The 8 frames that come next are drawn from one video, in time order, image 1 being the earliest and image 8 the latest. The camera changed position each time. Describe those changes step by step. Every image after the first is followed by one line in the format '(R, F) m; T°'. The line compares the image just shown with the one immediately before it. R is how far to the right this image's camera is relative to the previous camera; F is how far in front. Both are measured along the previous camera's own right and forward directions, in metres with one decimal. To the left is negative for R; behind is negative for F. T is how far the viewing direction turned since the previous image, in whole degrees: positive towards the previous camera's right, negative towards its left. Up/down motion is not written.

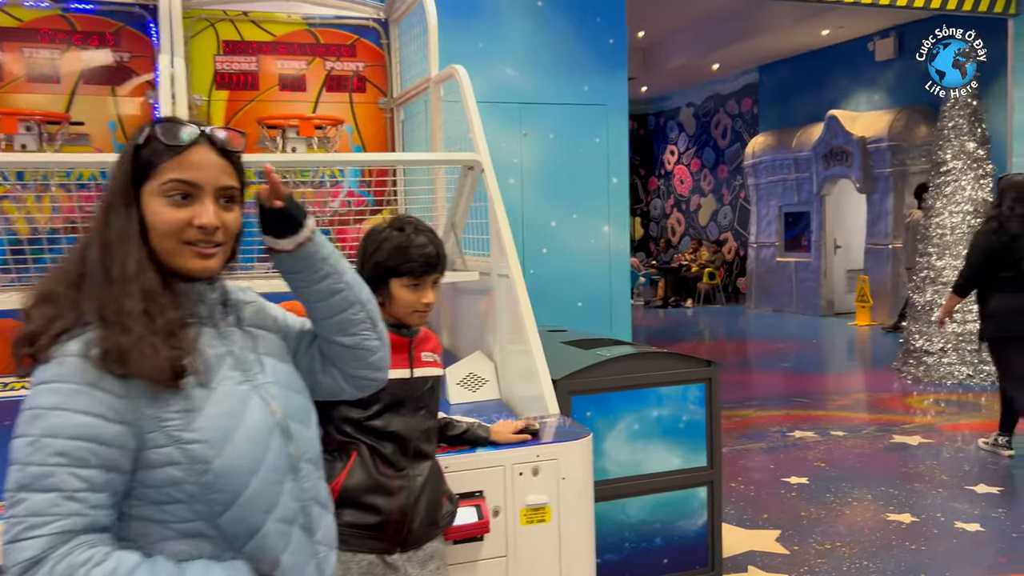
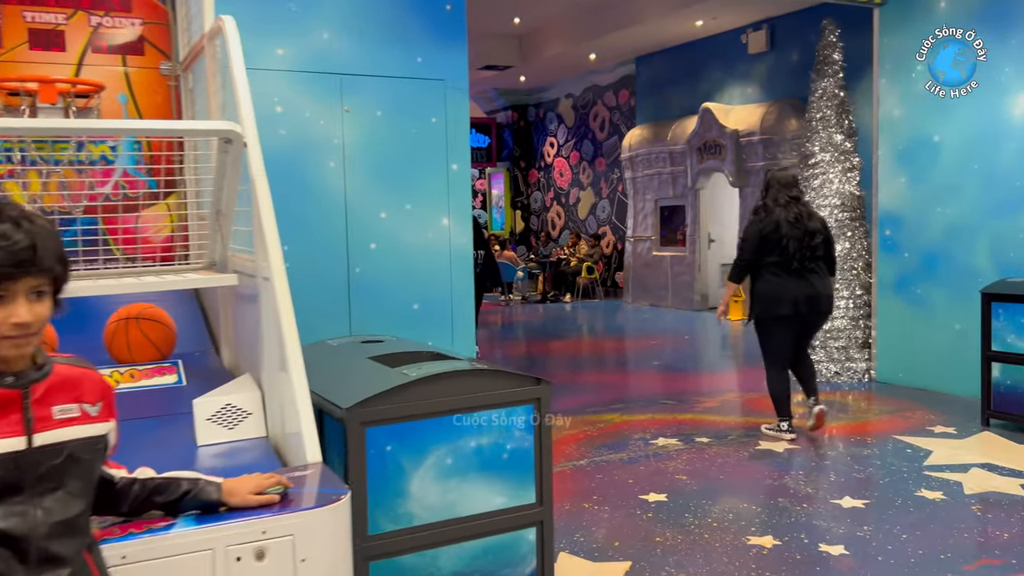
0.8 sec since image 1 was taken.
(+0.3, +0.4) m; +7°
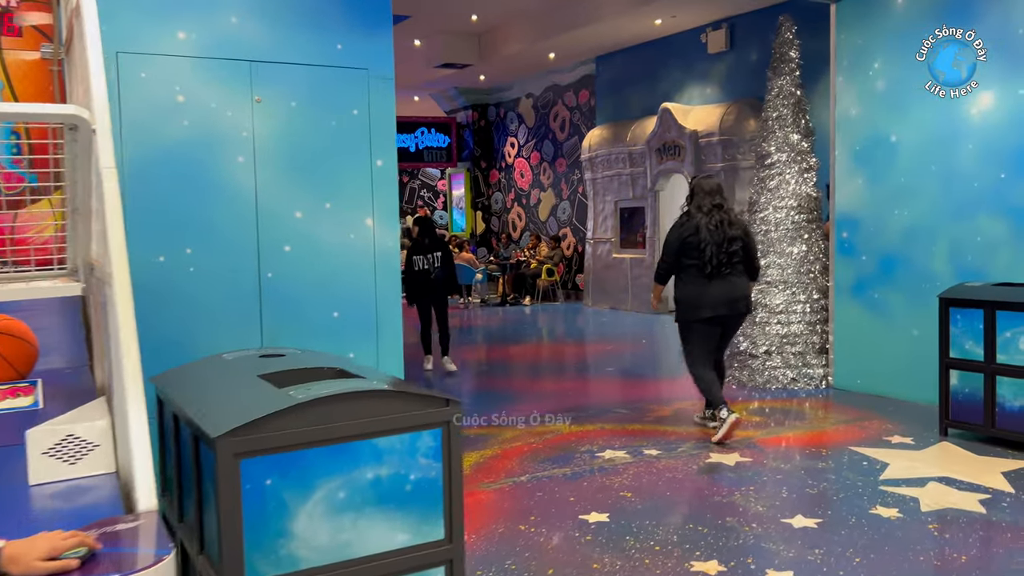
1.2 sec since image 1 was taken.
(+0.1, +0.2) m; +2°
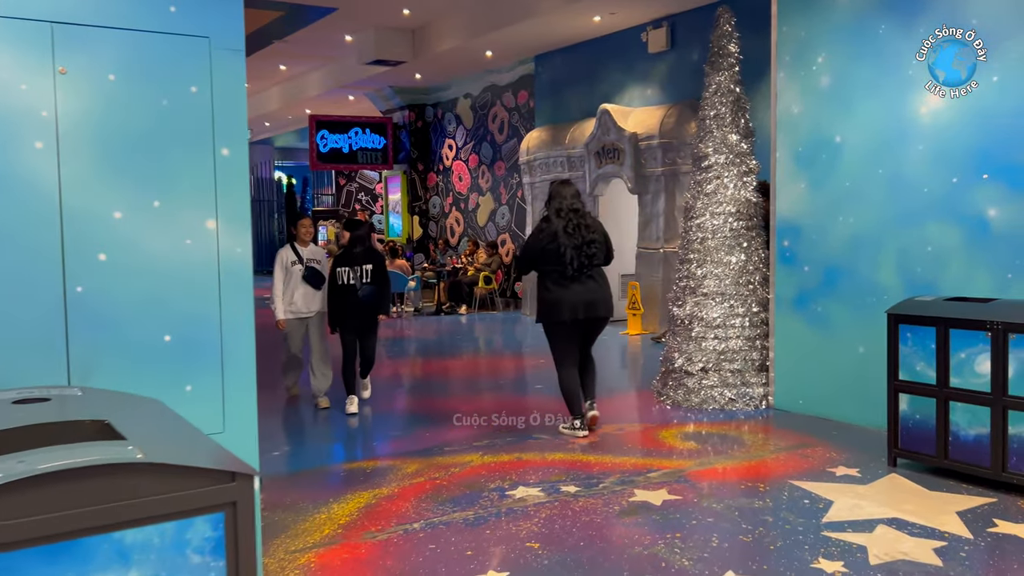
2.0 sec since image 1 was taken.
(+0.2, +0.5) m; +3°
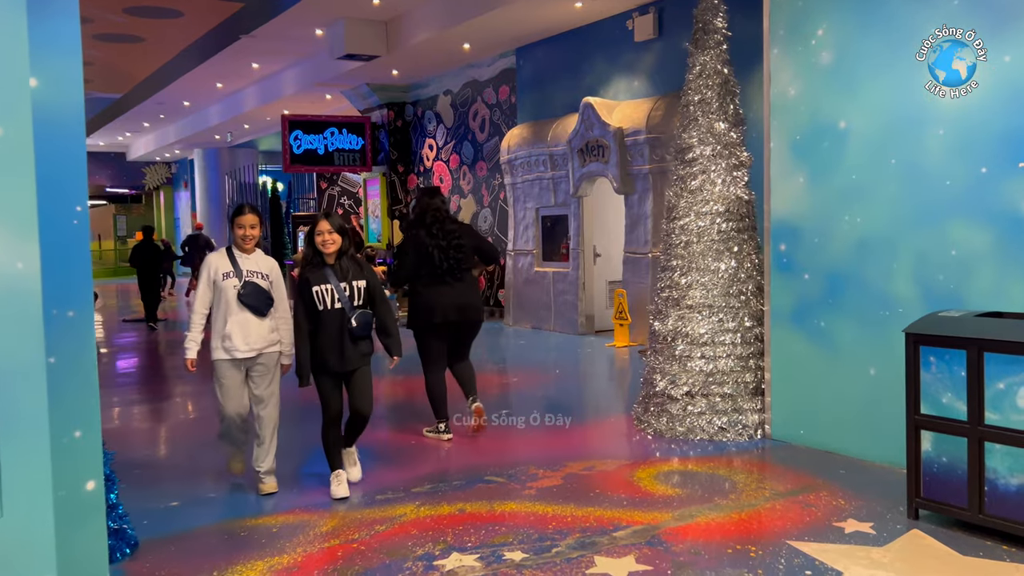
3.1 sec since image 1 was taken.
(+0.2, +0.7) m; 0°
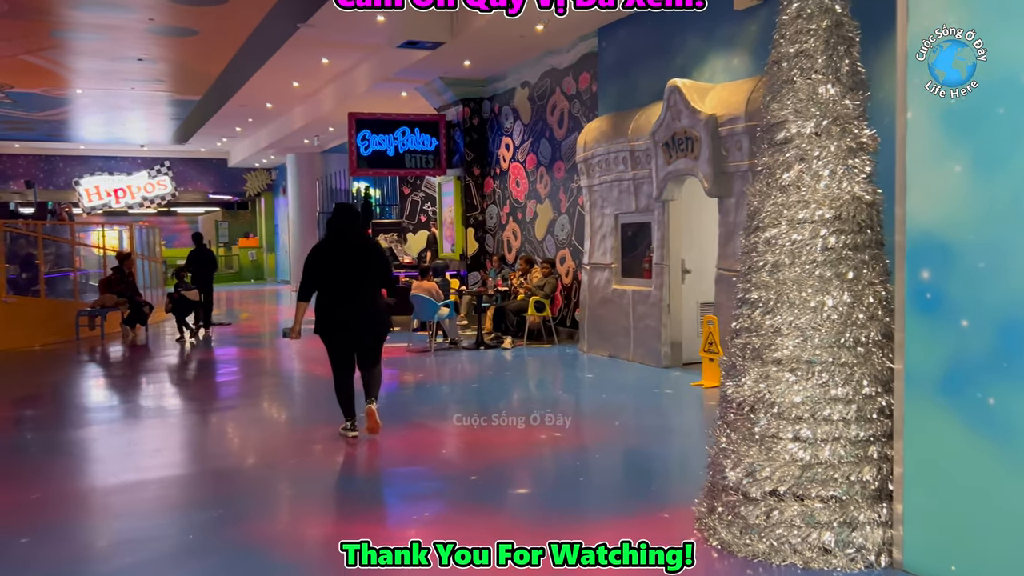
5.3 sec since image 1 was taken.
(+0.4, +1.4) m; -8°
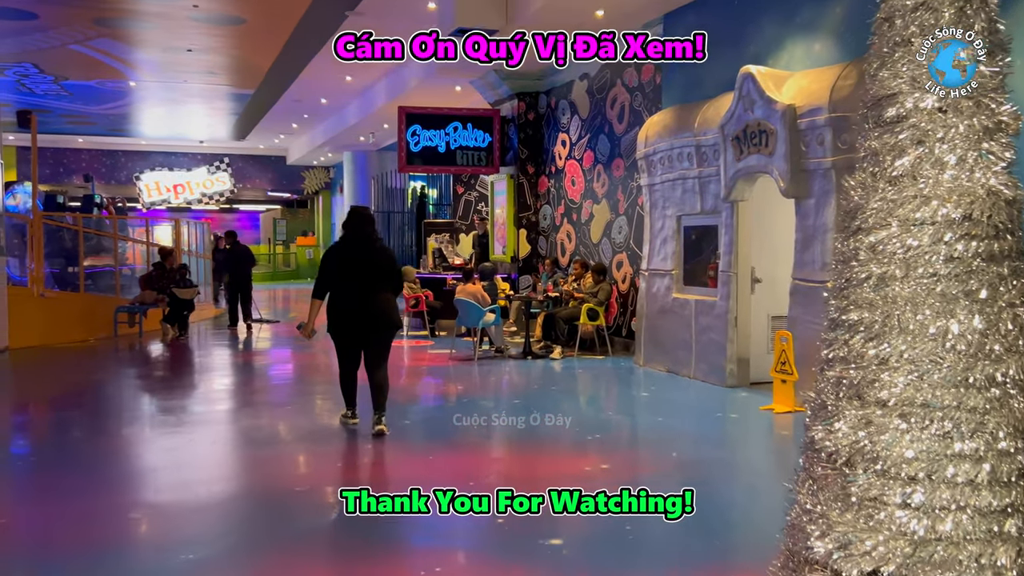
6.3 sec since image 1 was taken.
(+0.1, +0.6) m; -4°
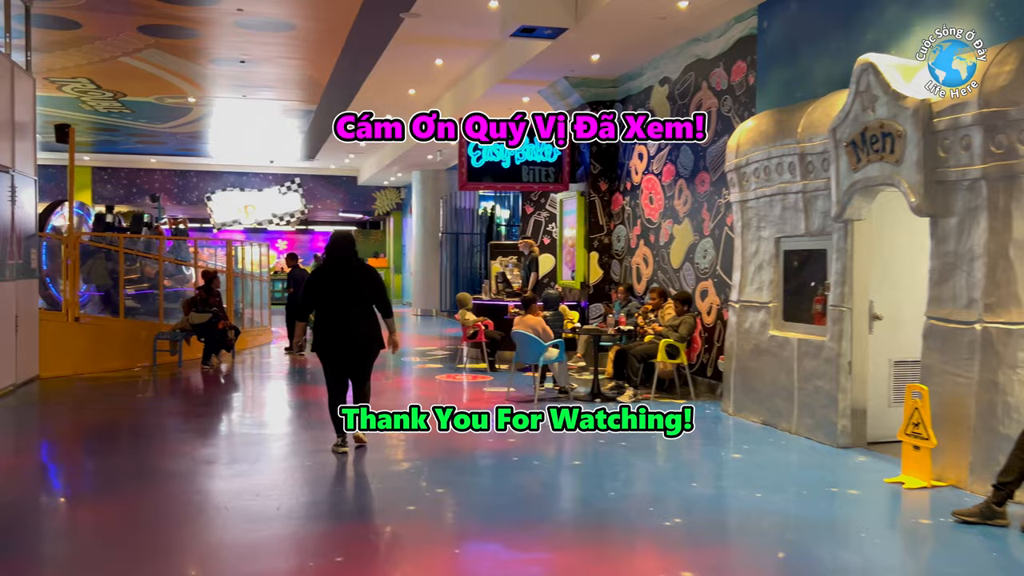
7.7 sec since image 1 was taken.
(+0.1, +1.0) m; -5°
